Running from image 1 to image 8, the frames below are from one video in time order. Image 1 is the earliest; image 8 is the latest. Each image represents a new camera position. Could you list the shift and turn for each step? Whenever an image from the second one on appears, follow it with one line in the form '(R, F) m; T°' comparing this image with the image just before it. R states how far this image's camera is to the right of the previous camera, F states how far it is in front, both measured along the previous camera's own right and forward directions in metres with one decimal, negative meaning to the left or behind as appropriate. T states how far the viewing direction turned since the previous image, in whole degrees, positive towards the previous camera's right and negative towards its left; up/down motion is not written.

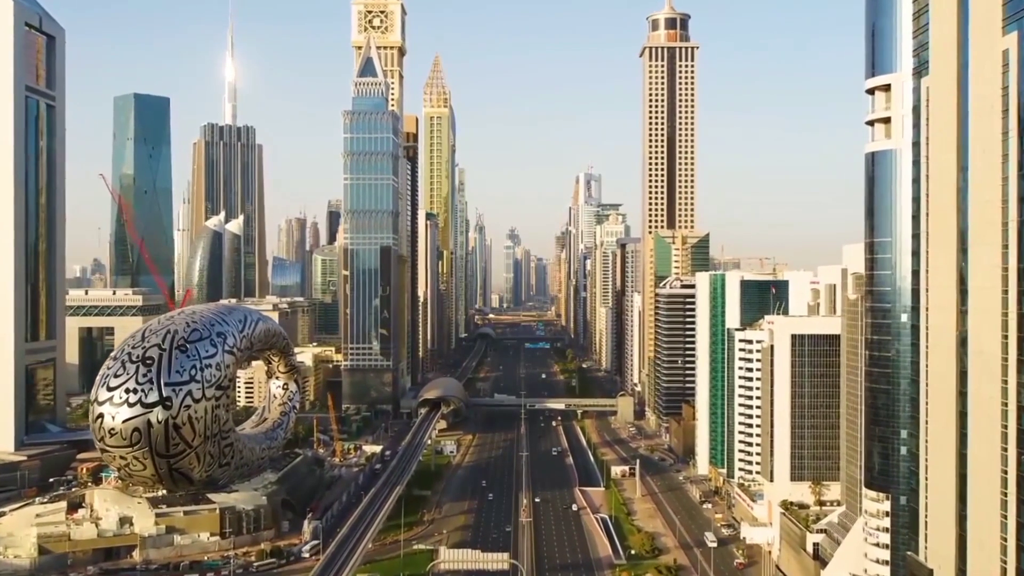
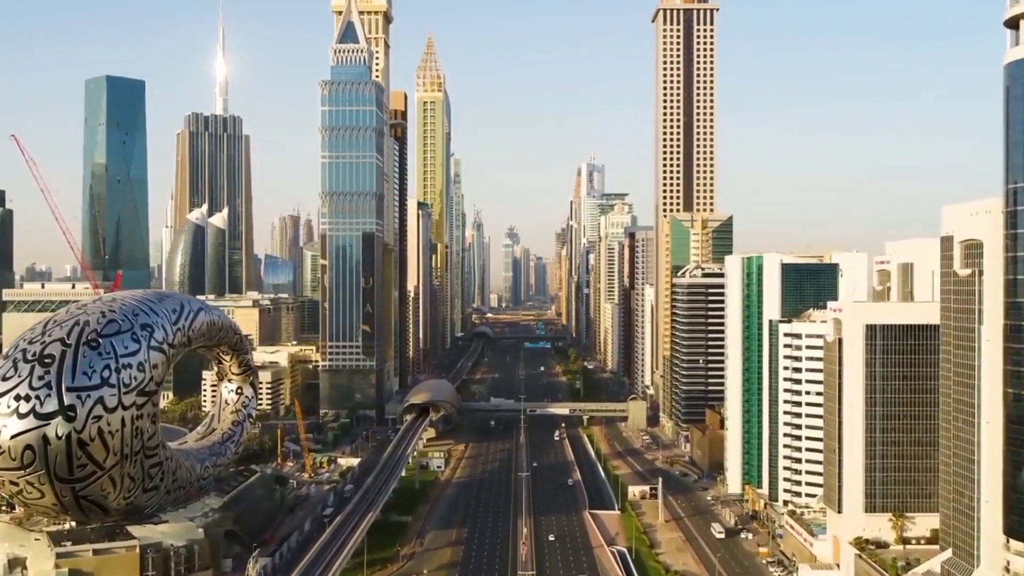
(+0.1, +14.9) m; 0°
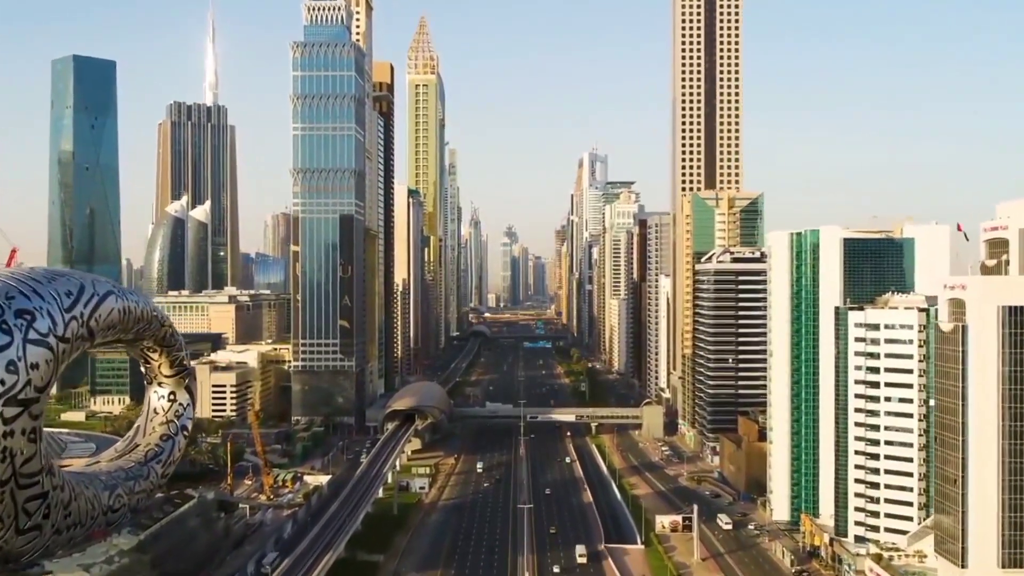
(0.0, +15.1) m; 0°
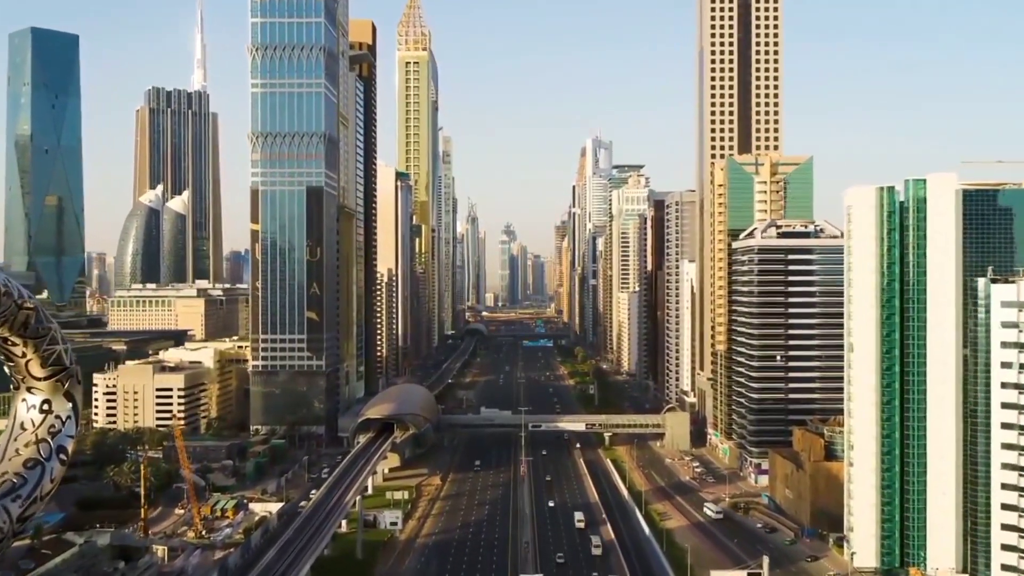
(0.0, +16.8) m; 0°
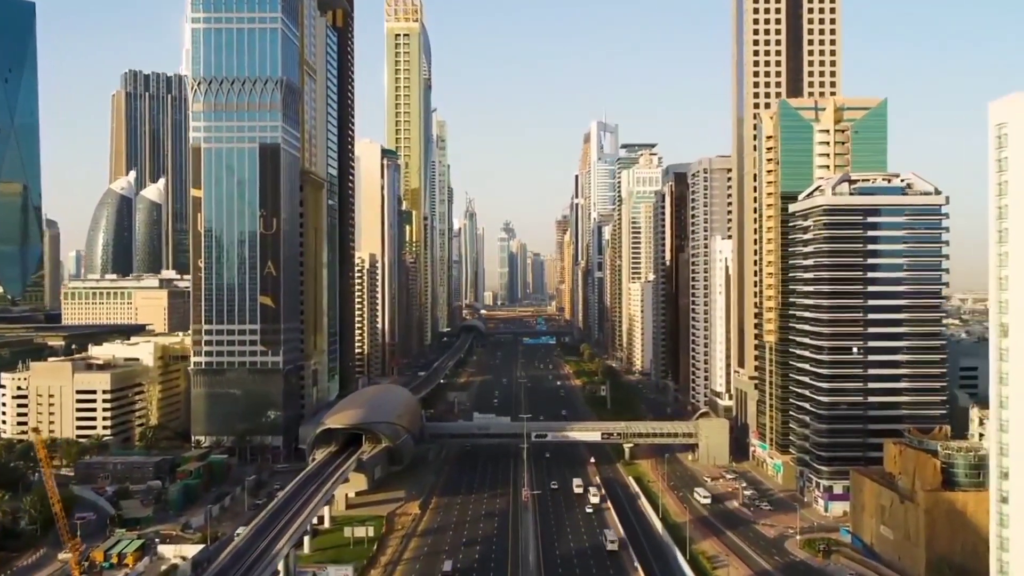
(0.0, +16.8) m; 0°
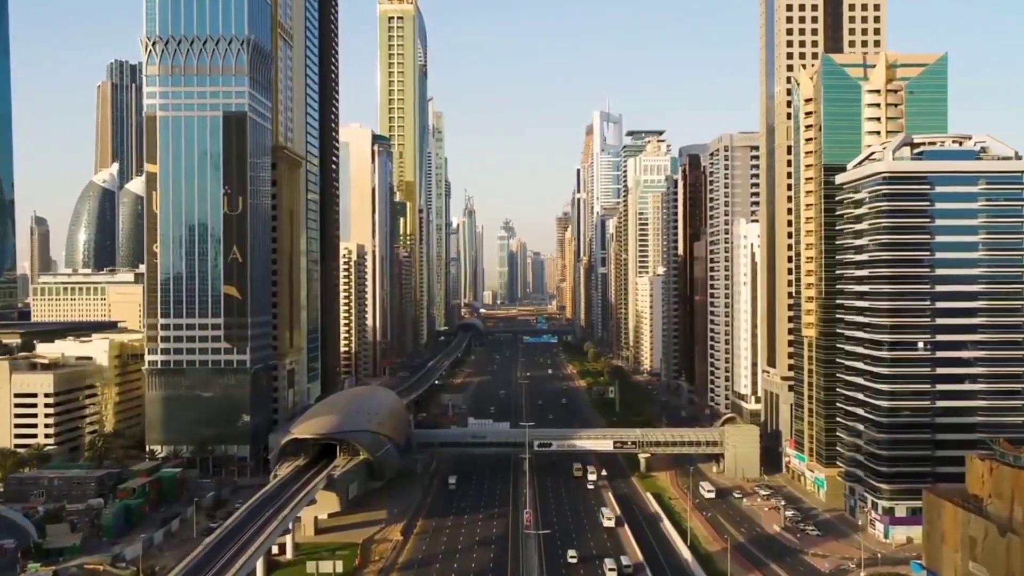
(0.0, +9.3) m; 0°
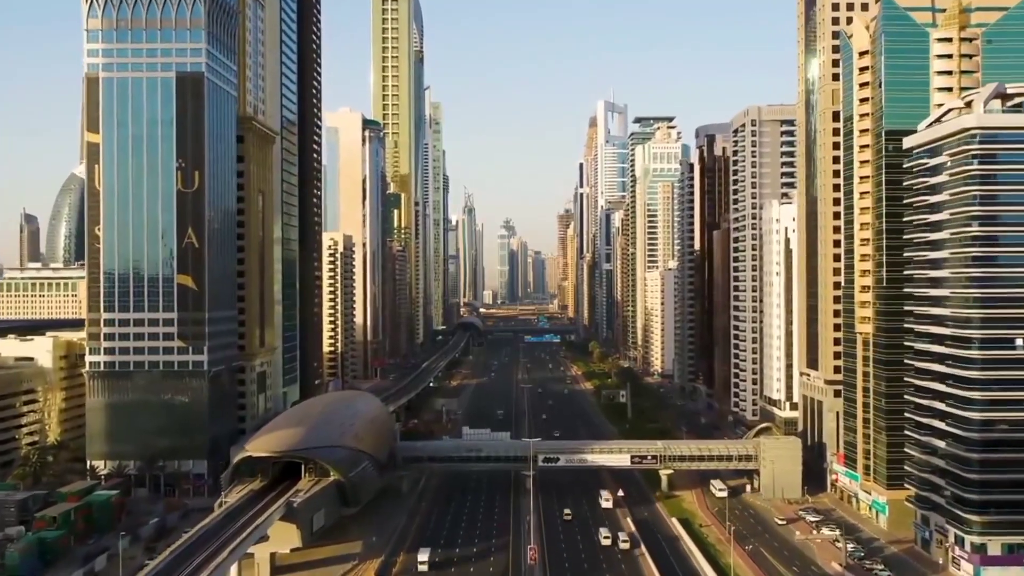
(0.0, +9.3) m; 0°
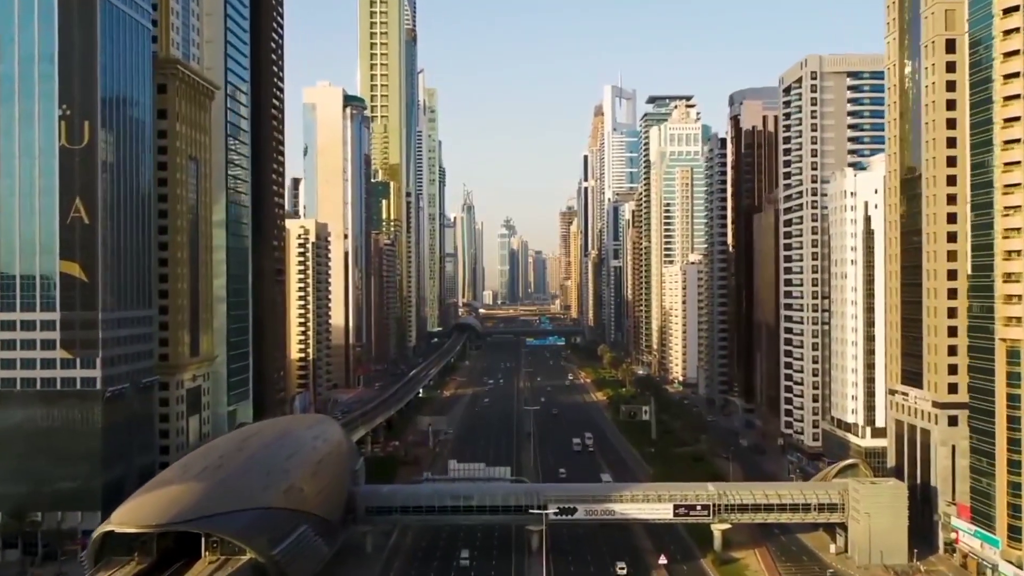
(0.0, +14.8) m; 0°
